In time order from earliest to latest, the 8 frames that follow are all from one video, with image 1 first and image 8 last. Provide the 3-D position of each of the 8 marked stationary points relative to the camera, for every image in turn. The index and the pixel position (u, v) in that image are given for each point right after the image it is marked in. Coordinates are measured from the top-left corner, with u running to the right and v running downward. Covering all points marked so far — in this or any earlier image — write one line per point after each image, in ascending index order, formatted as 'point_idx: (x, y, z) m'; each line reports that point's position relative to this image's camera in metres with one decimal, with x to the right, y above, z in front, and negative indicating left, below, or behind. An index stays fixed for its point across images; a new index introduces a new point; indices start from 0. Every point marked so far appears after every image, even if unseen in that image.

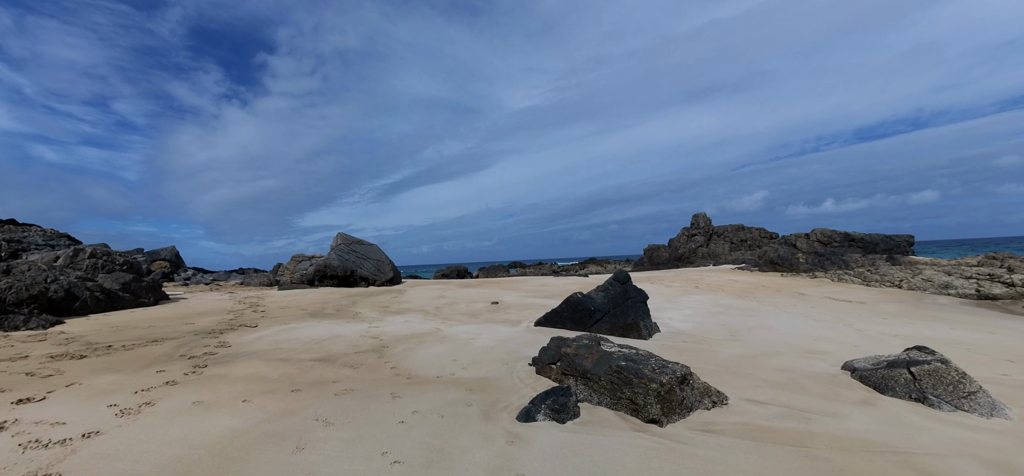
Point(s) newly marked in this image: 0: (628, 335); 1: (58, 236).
0: (+2.4, -2.0, +7.9) m
1: (-15.6, +0.1, +13.1) m
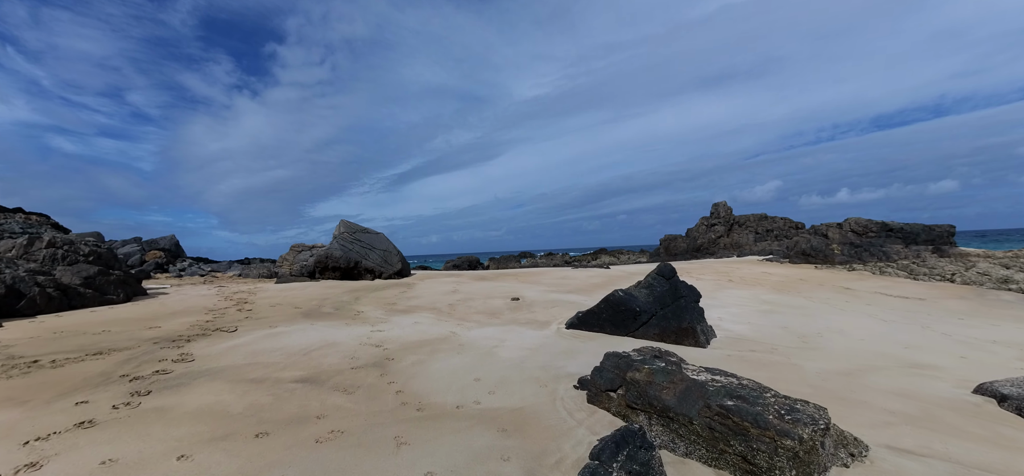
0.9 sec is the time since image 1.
0: (+2.9, -1.8, +6.5) m
1: (-15.0, +0.5, +12.1) m
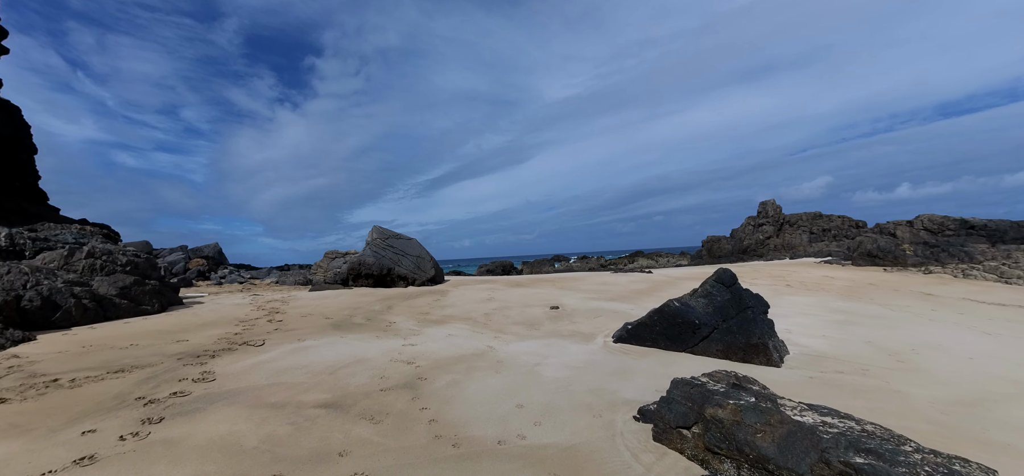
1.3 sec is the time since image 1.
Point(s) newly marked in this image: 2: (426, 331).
0: (+3.5, -1.8, +5.7) m
1: (-13.8, +0.2, +12.7) m
2: (-1.5, -1.6, +6.7) m
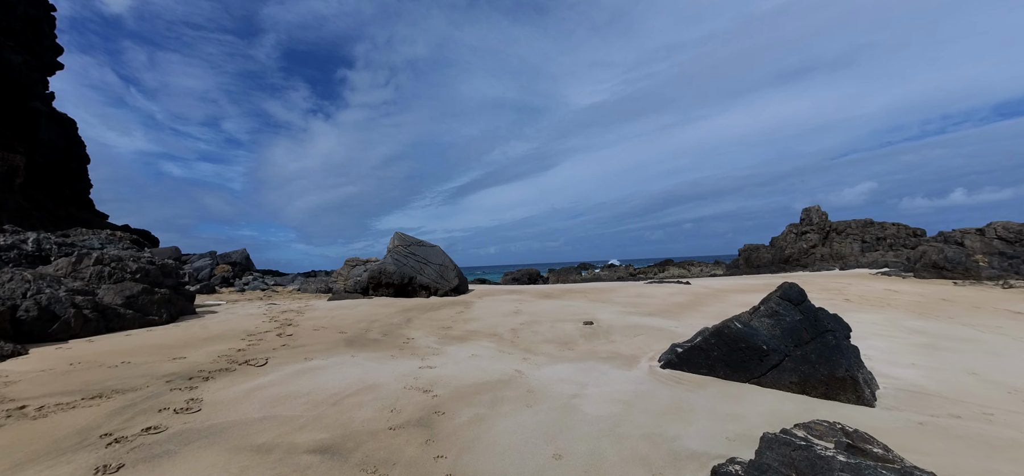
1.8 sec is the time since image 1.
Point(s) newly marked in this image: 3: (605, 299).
0: (+3.9, -1.9, +4.6) m
1: (-12.9, 0.0, +12.8) m
2: (-1.0, -1.7, +6.0) m
3: (+2.8, -1.8, +11.5) m
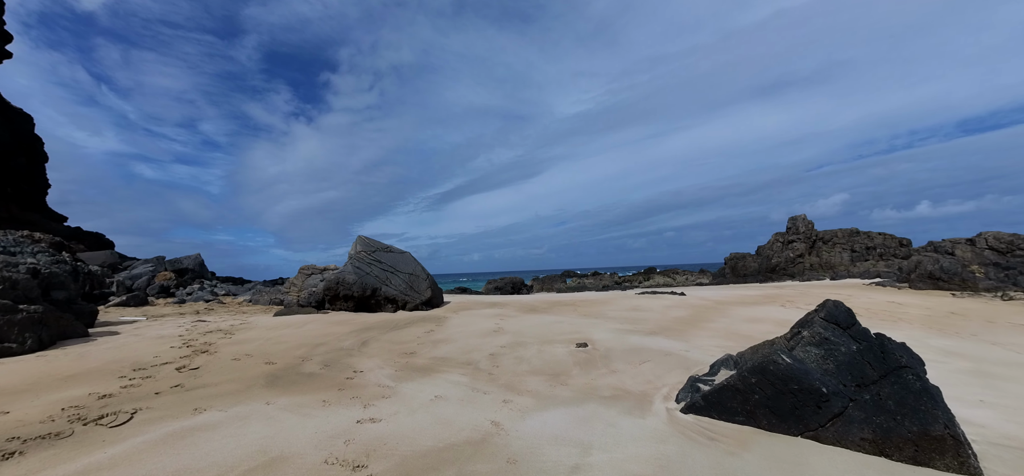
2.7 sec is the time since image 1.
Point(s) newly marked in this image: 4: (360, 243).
0: (+3.7, -2.0, +3.4) m
1: (-13.5, -0.1, +10.9) m
2: (-1.3, -1.8, +4.6) m
3: (+2.3, -2.0, +10.2) m
4: (-3.9, -0.1, +9.8) m
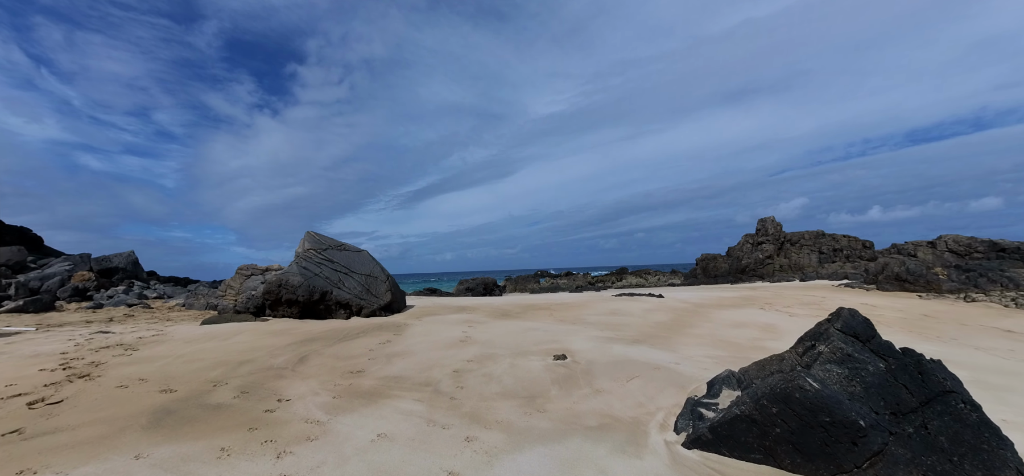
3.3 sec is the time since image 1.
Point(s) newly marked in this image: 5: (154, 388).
0: (+3.5, -2.0, +2.7) m
1: (-14.2, +0.1, +9.0) m
2: (-1.6, -1.7, +3.6) m
3: (+1.6, -2.0, +9.4) m
4: (-4.5, 0.0, +8.6) m
5: (-3.8, -1.6, +4.1) m
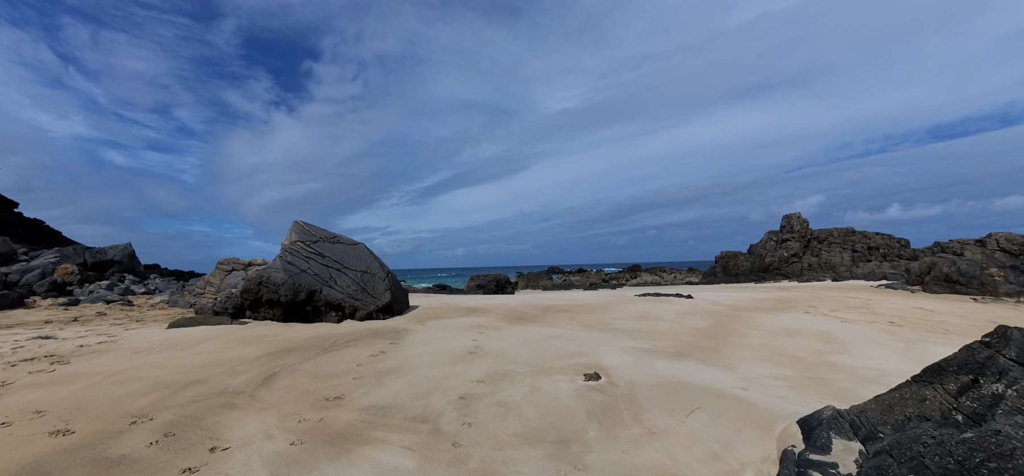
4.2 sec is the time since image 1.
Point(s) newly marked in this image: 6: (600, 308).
0: (+3.6, -1.9, +1.5) m
1: (-13.8, +0.3, +8.2) m
2: (-1.4, -1.6, +2.5) m
3: (+1.9, -1.8, +8.1) m
4: (-4.2, +0.1, +7.5) m
5: (-3.6, -1.4, +3.0) m
6: (+2.4, -1.9, +10.3) m
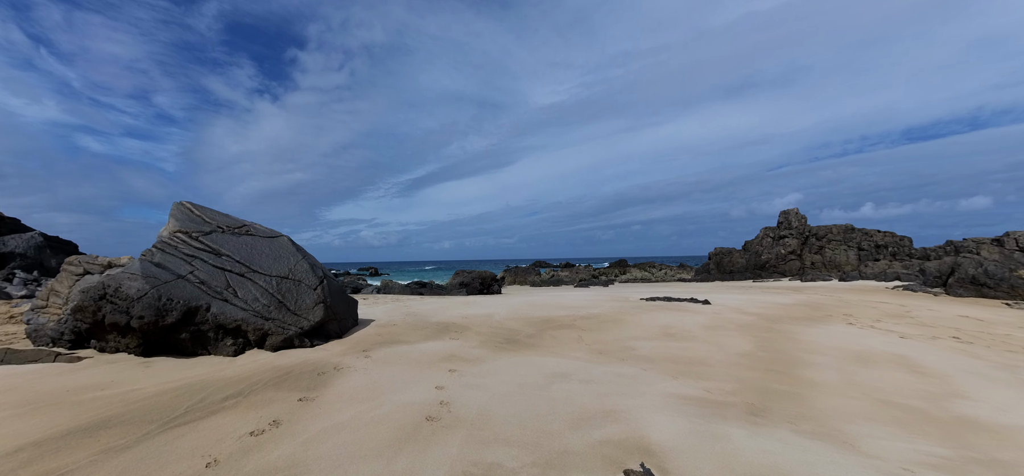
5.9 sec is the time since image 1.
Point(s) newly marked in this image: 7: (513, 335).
0: (+3.6, -2.0, -0.6) m
1: (-14.0, +0.6, +5.5) m
2: (-1.5, -1.6, +0.2) m
3: (+1.7, -1.7, +6.0) m
4: (-4.4, +0.3, +5.1) m
5: (-3.6, -1.4, +0.6) m
6: (+2.1, -1.7, +8.1) m
7: (0.0, -1.6, +6.4) m
